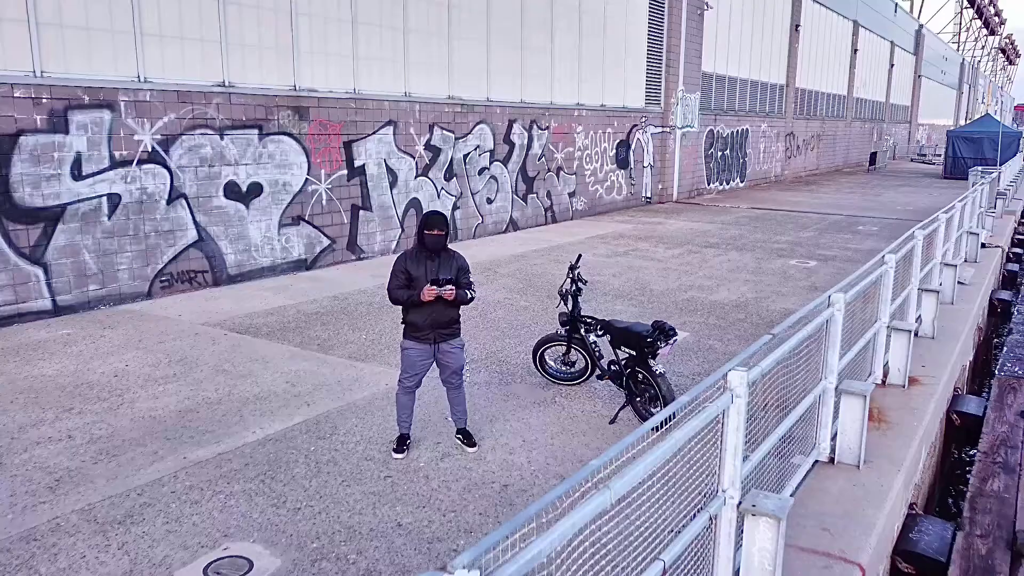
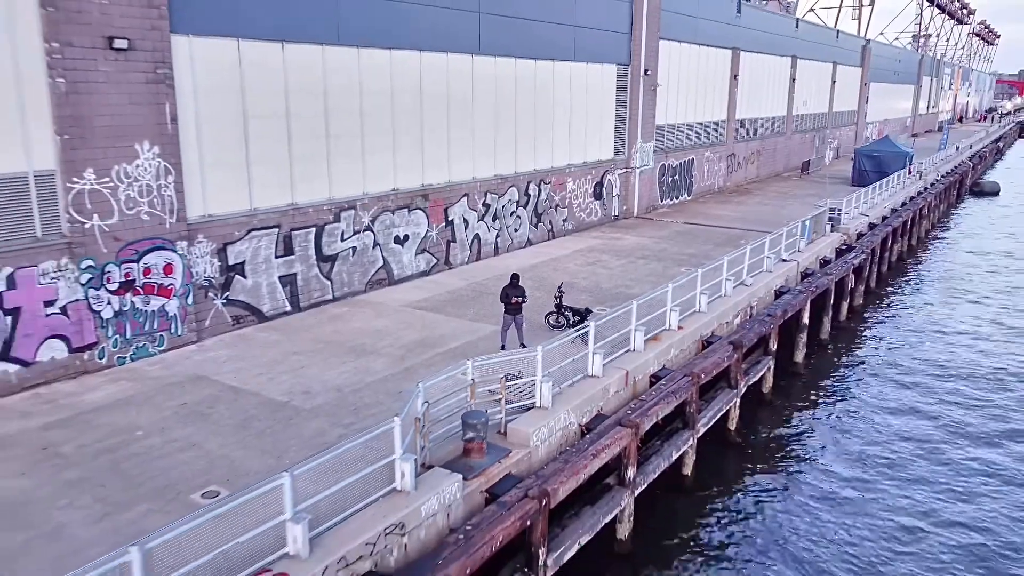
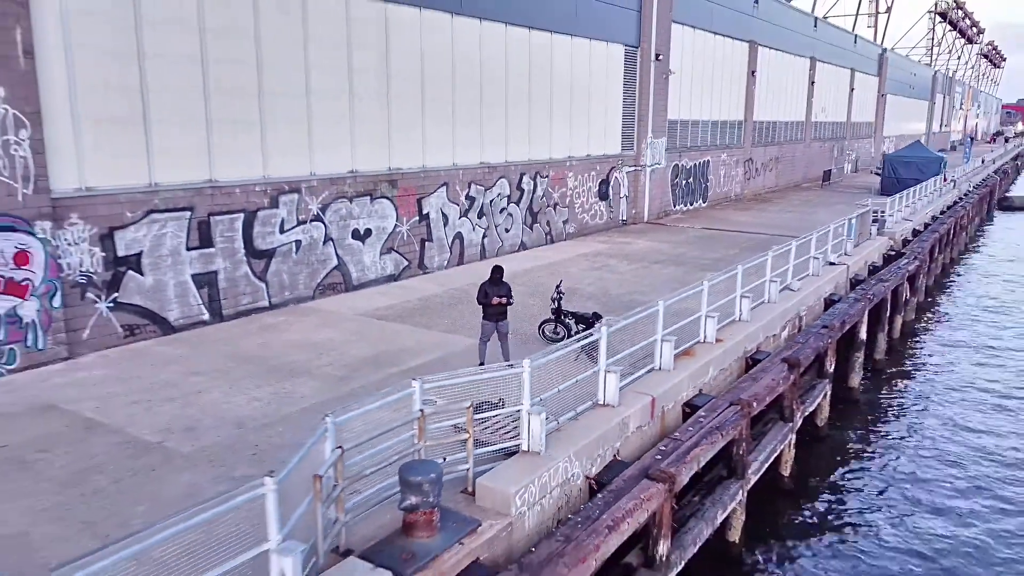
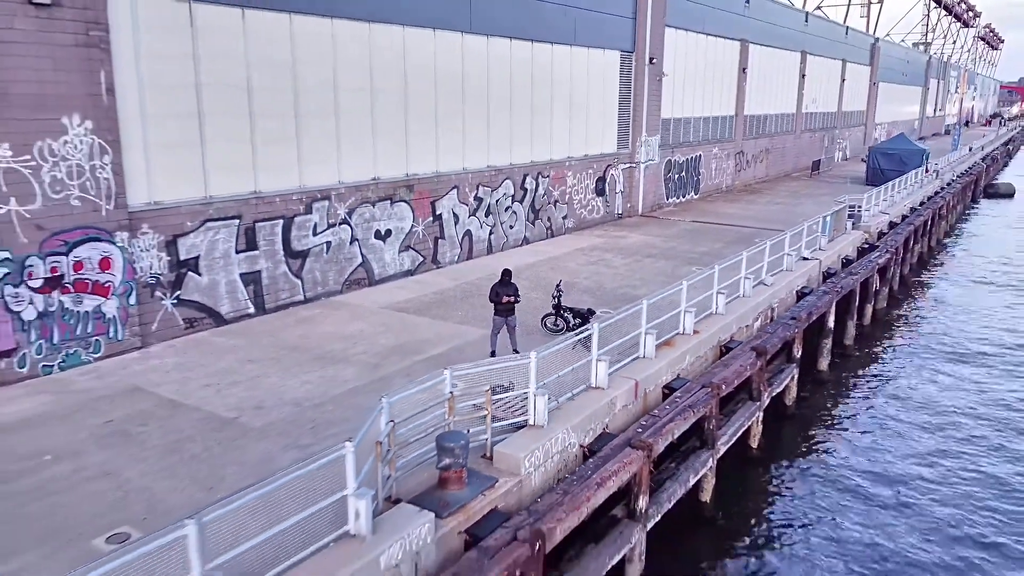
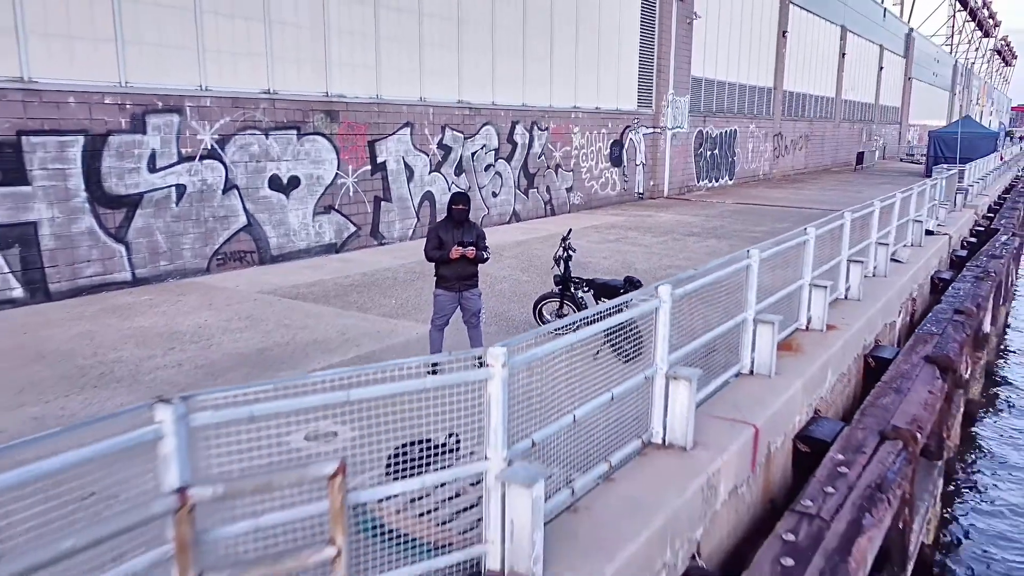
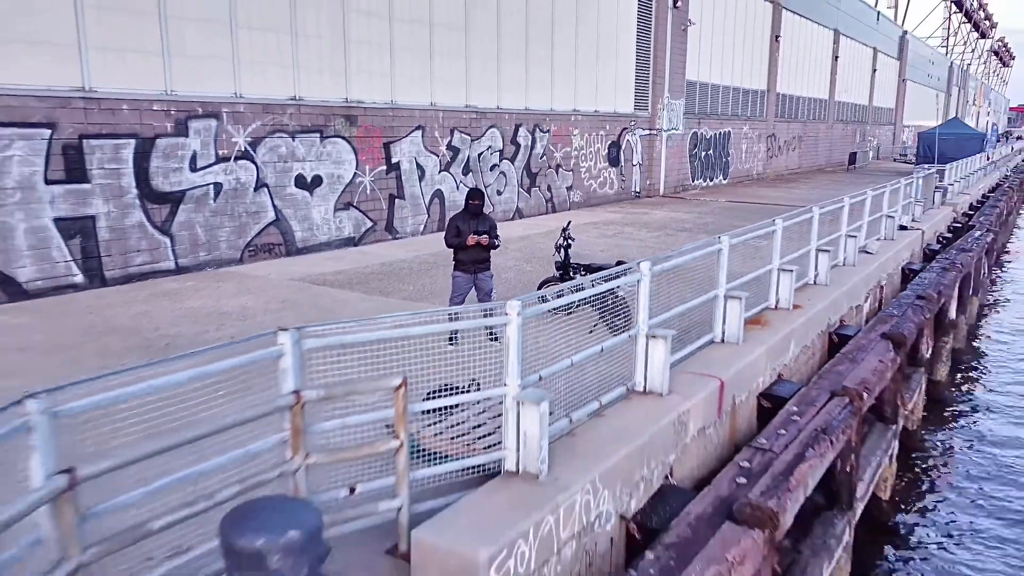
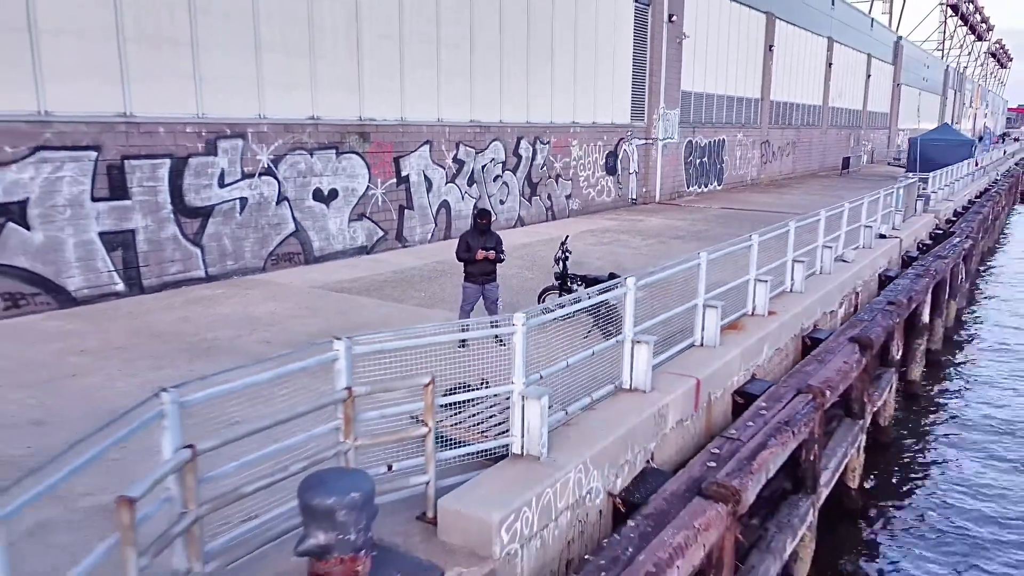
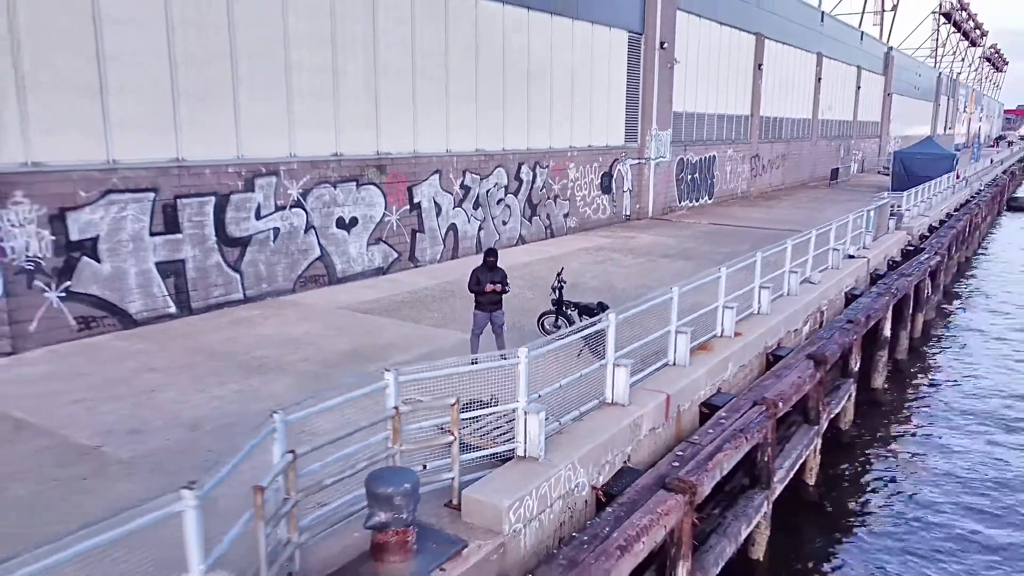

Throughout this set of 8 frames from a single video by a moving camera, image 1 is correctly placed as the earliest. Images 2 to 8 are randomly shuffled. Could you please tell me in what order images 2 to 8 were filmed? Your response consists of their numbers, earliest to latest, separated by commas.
5, 6, 7, 8, 3, 4, 2
